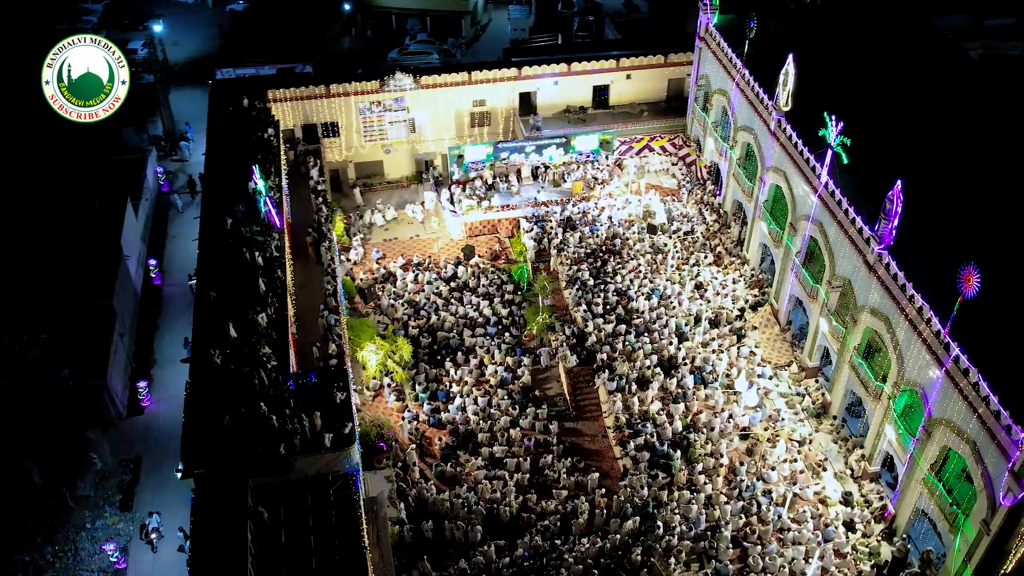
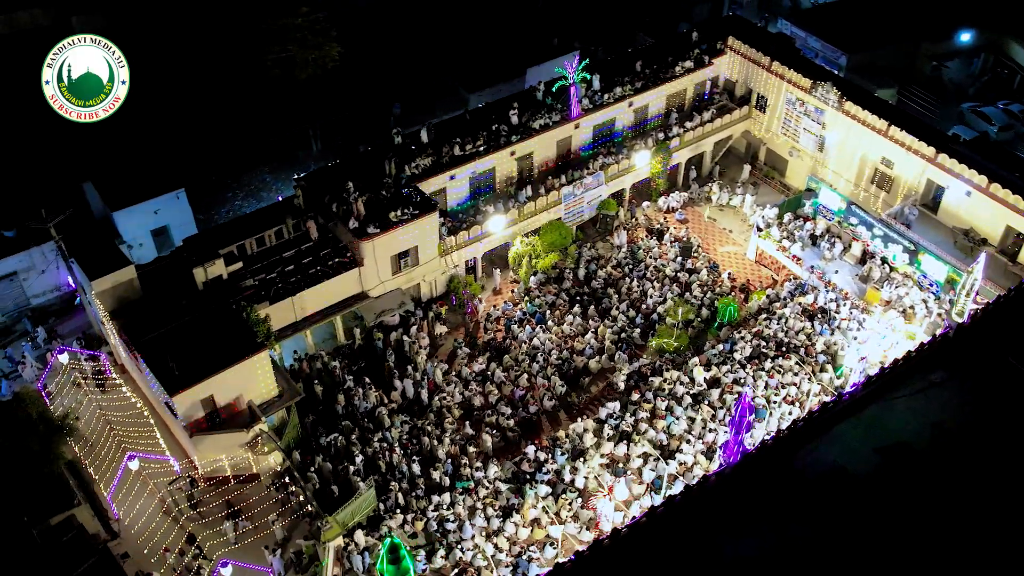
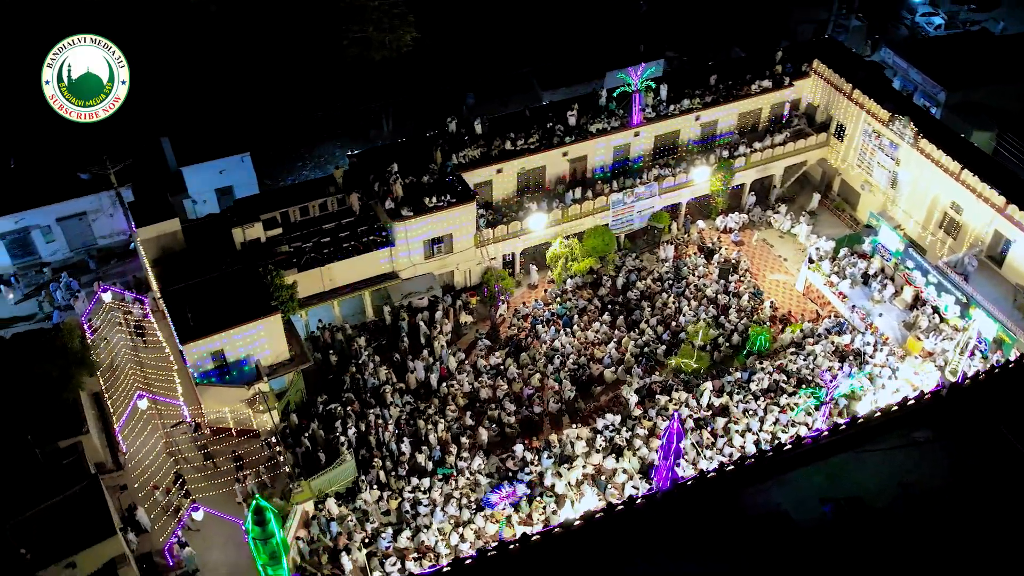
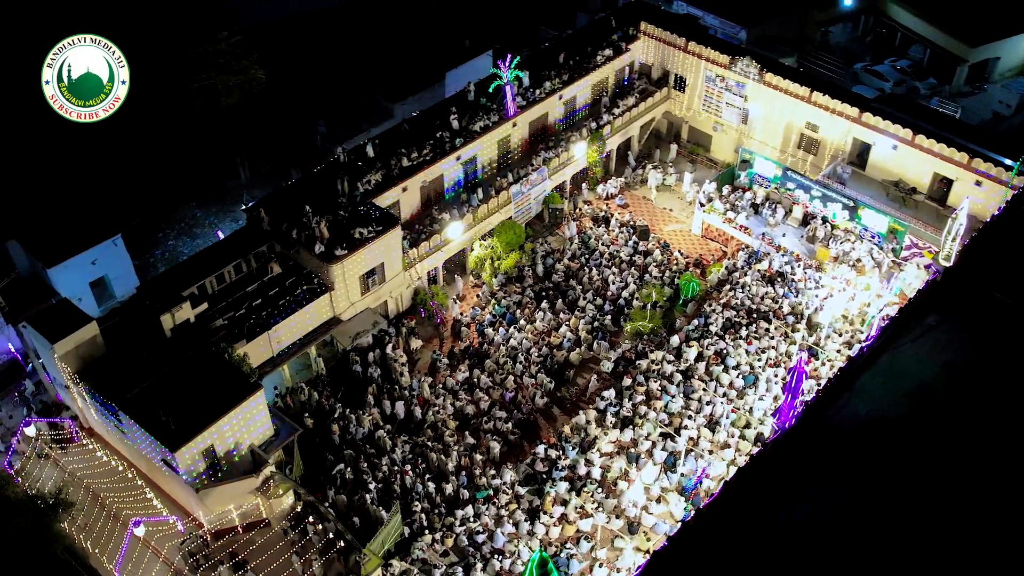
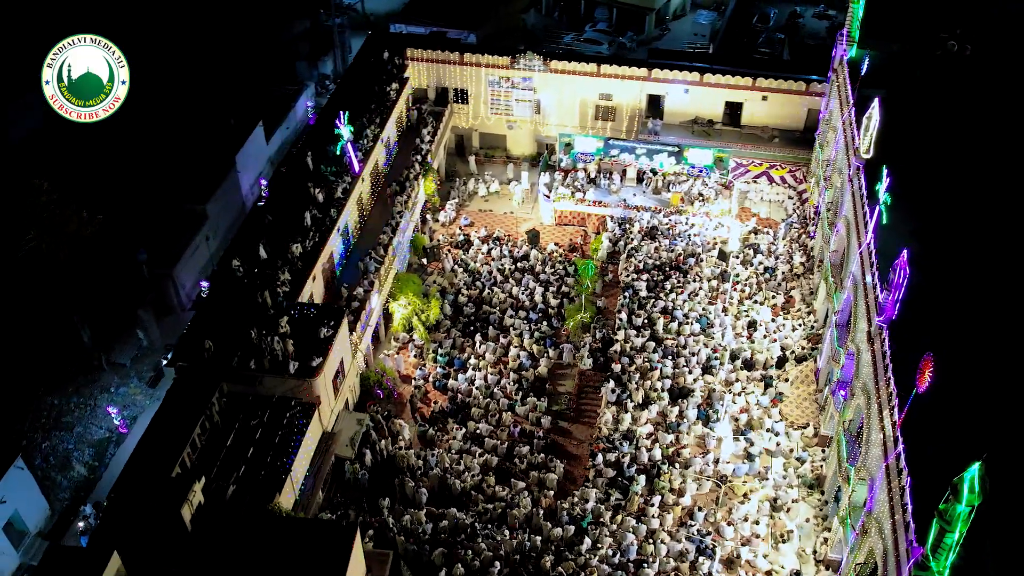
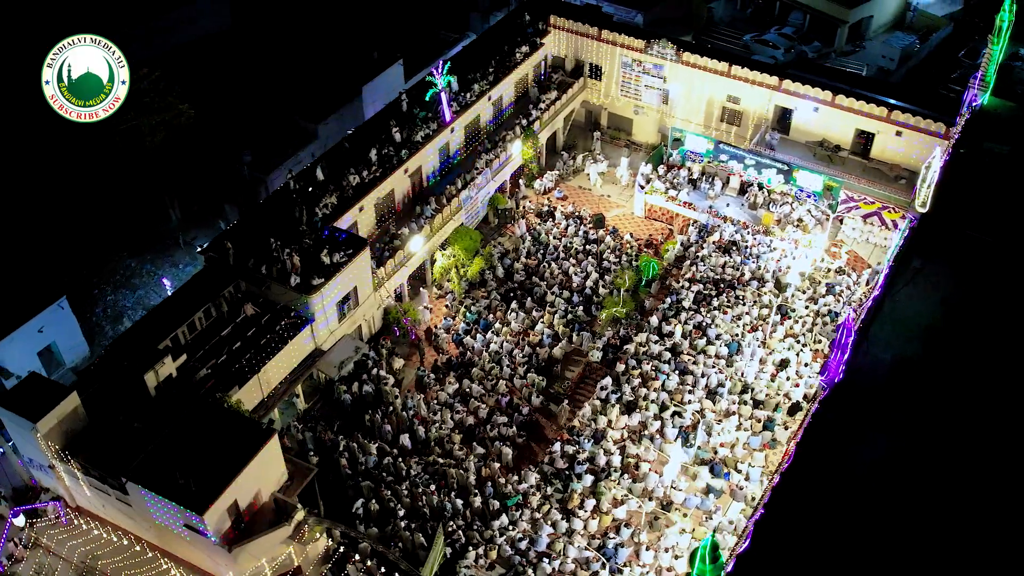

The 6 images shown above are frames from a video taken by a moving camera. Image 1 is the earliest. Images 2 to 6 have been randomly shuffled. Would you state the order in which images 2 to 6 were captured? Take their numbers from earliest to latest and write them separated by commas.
5, 6, 4, 2, 3
